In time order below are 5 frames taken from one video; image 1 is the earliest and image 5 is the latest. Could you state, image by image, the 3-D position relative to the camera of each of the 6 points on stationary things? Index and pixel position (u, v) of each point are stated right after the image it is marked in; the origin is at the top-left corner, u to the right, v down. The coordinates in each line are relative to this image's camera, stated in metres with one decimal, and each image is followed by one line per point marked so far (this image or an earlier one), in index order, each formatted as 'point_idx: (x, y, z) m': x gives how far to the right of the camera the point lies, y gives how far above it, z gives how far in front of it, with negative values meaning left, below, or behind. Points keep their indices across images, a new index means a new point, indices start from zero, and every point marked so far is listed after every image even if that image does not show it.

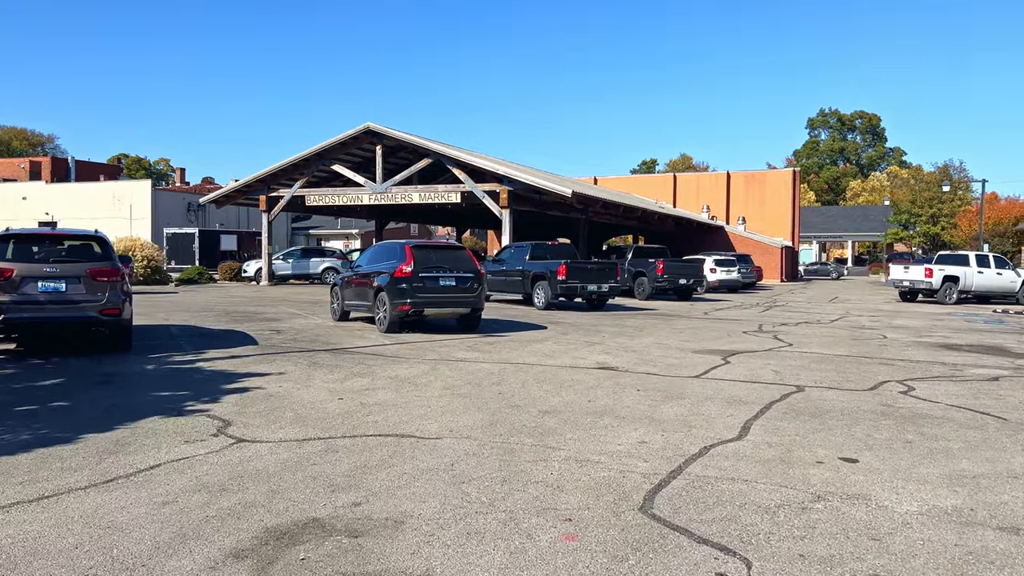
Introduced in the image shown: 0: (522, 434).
0: (+0.1, -1.1, +6.3) m
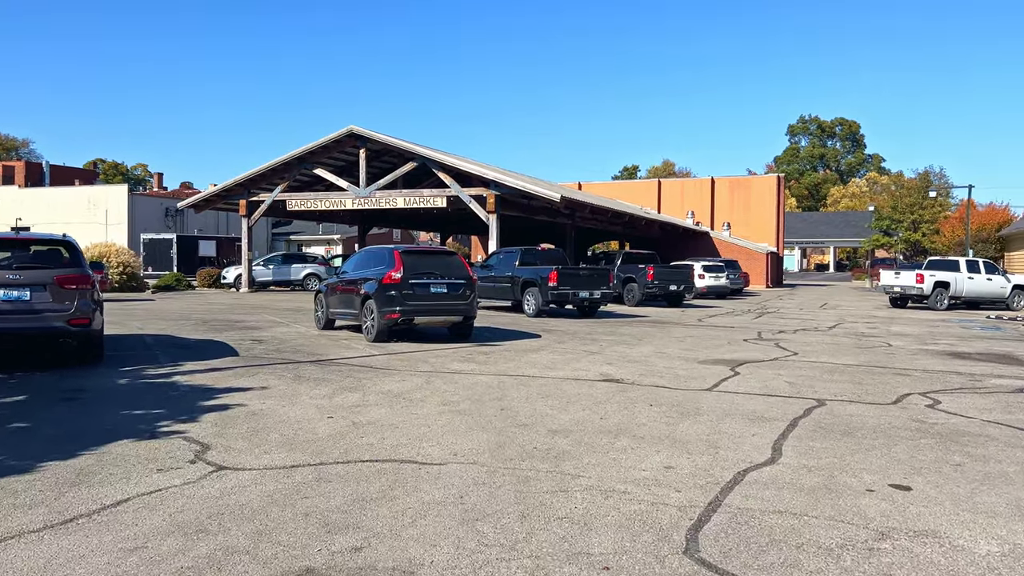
0: (+0.2, -1.2, +5.7) m
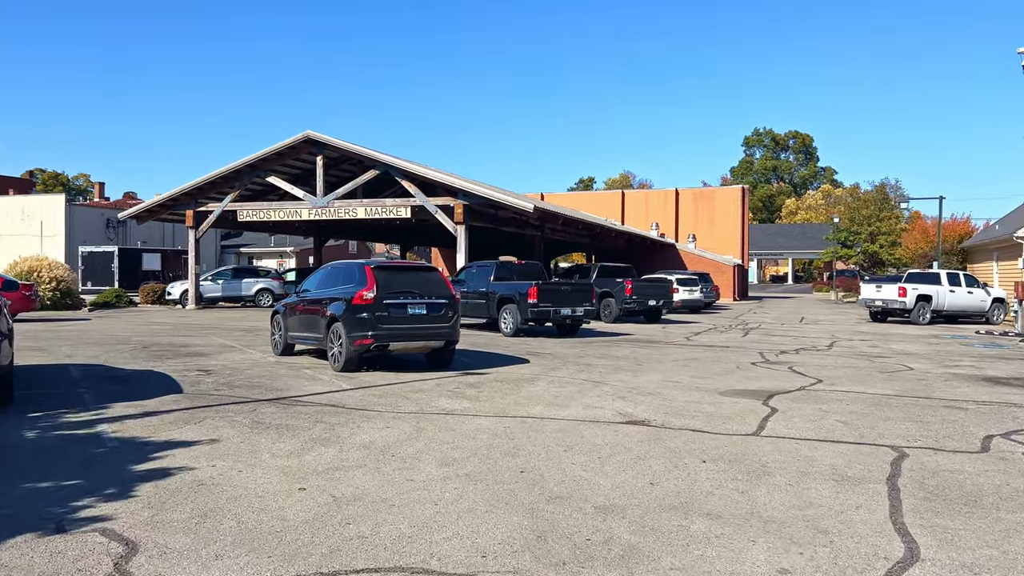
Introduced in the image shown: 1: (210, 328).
0: (+0.4, -1.4, +4.1) m
1: (-7.3, -1.0, +19.8) m
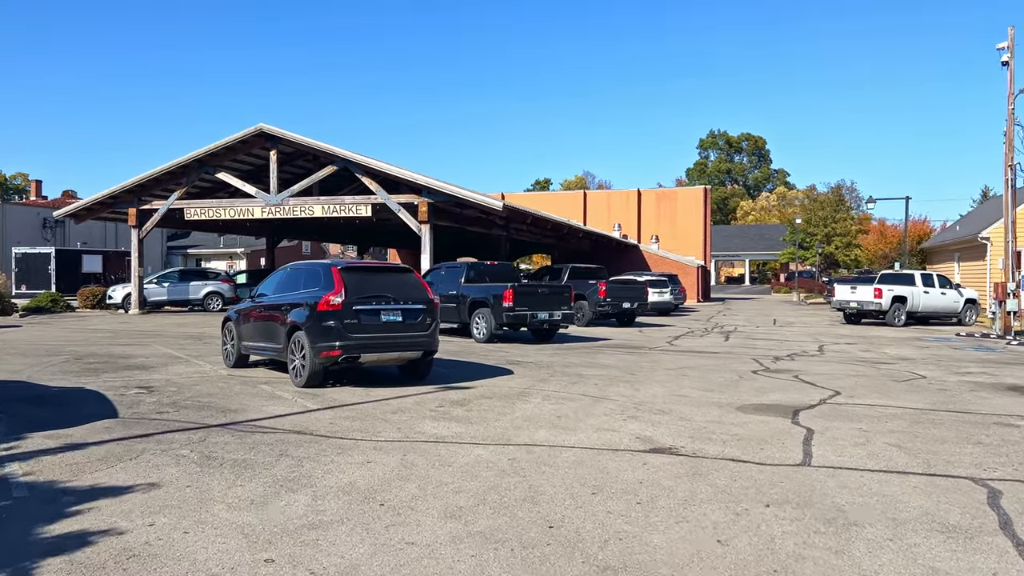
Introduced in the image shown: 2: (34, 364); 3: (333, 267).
0: (+0.7, -1.4, +2.9) m
1: (-7.9, -1.0, +18.1) m
2: (-7.1, -1.1, +12.1) m
3: (-2.2, +0.3, +10.2) m
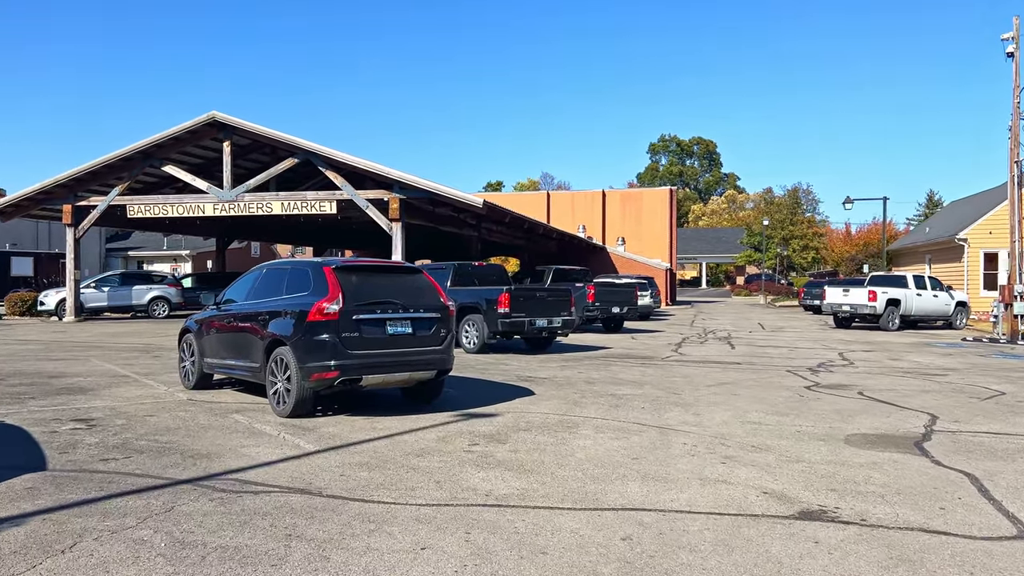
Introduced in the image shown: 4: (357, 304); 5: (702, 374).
0: (+1.5, -1.4, +1.0) m
1: (-8.0, -1.1, +15.7) m
2: (-6.8, -1.2, +9.8) m
3: (-1.9, +0.2, +8.2) m
4: (-1.5, -0.2, +8.0) m
5: (+2.8, -1.3, +12.3) m
